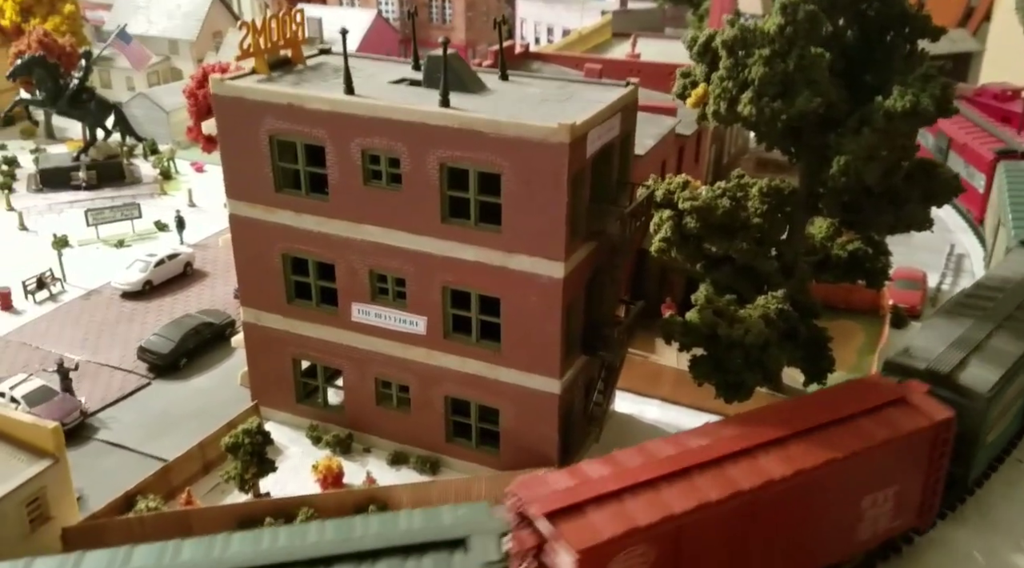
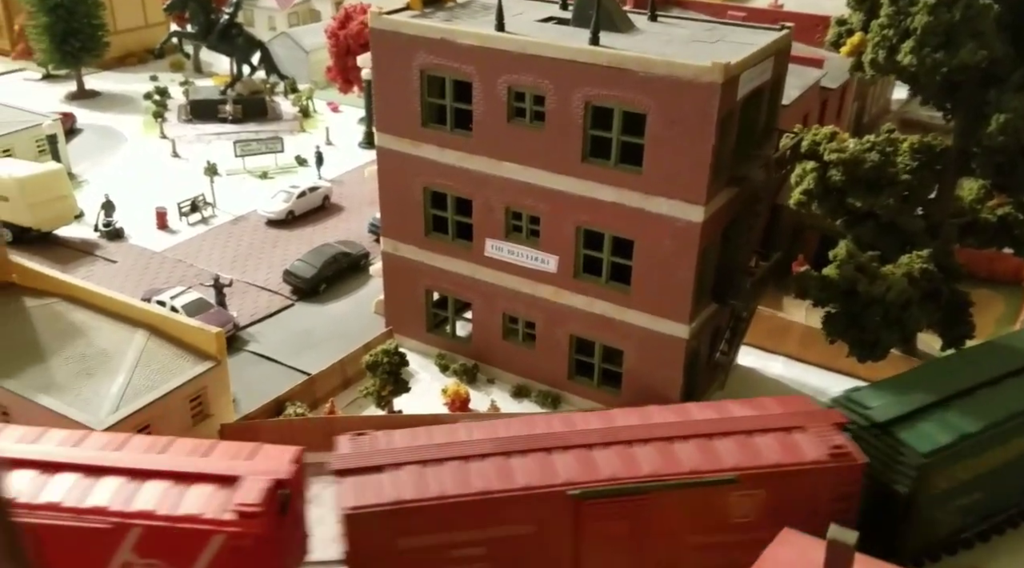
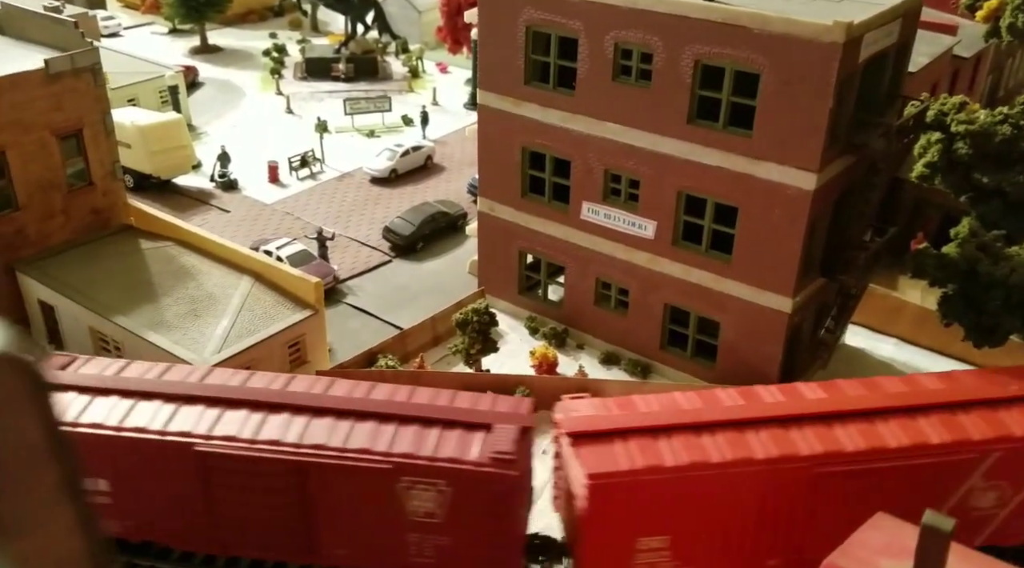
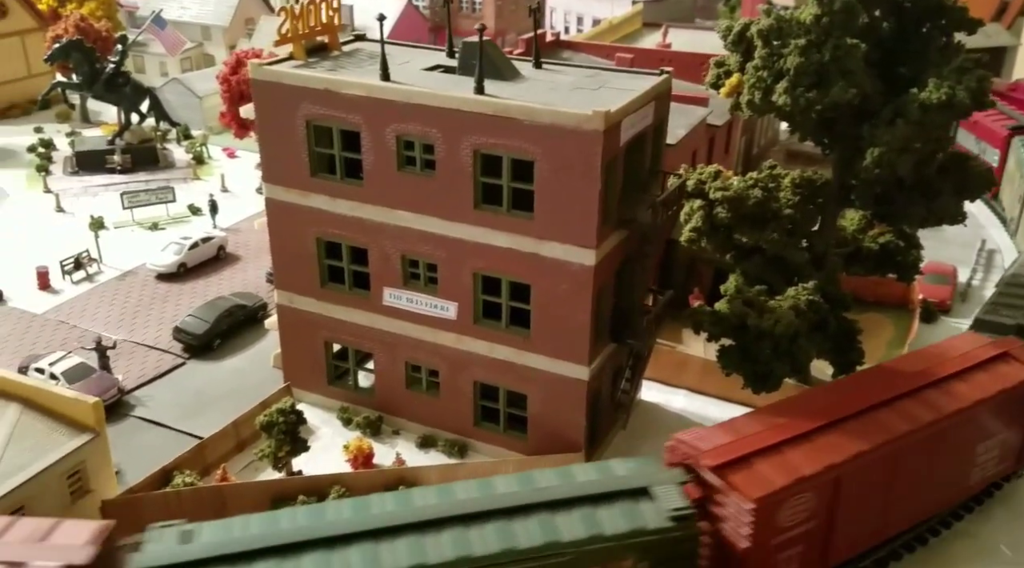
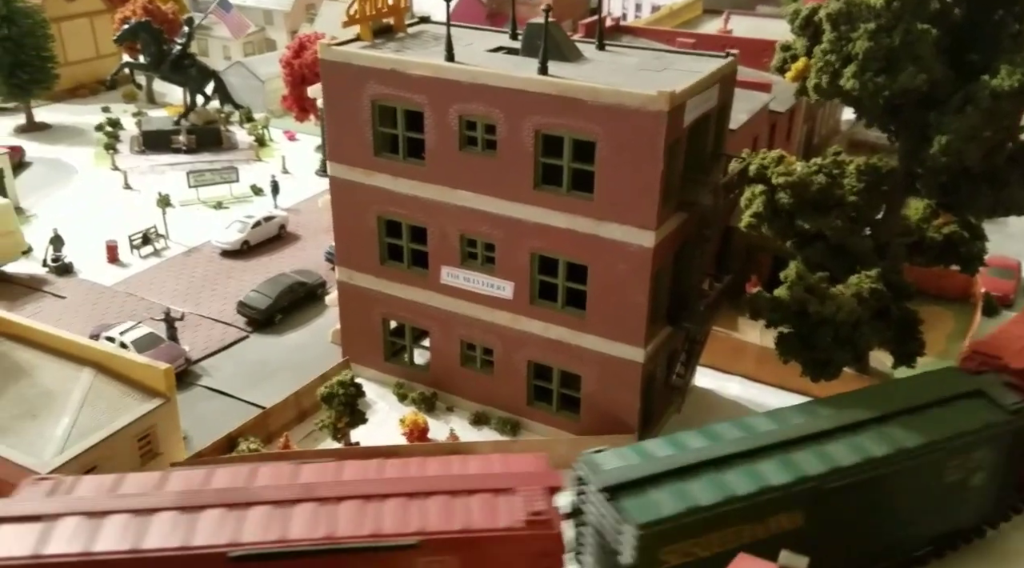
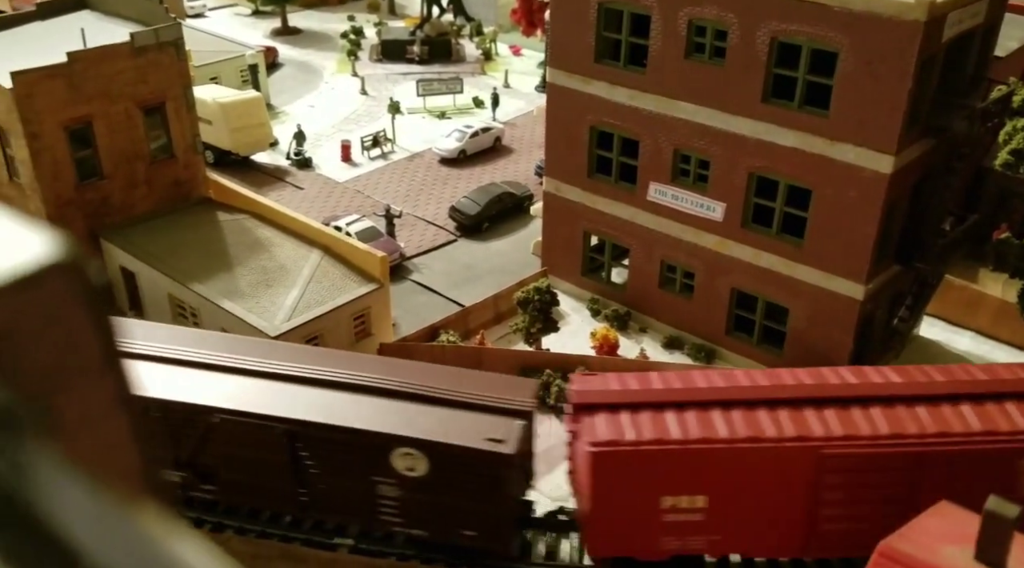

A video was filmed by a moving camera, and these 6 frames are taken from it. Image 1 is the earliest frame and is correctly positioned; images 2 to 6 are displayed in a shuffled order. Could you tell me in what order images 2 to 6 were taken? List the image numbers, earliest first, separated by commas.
4, 5, 2, 3, 6
